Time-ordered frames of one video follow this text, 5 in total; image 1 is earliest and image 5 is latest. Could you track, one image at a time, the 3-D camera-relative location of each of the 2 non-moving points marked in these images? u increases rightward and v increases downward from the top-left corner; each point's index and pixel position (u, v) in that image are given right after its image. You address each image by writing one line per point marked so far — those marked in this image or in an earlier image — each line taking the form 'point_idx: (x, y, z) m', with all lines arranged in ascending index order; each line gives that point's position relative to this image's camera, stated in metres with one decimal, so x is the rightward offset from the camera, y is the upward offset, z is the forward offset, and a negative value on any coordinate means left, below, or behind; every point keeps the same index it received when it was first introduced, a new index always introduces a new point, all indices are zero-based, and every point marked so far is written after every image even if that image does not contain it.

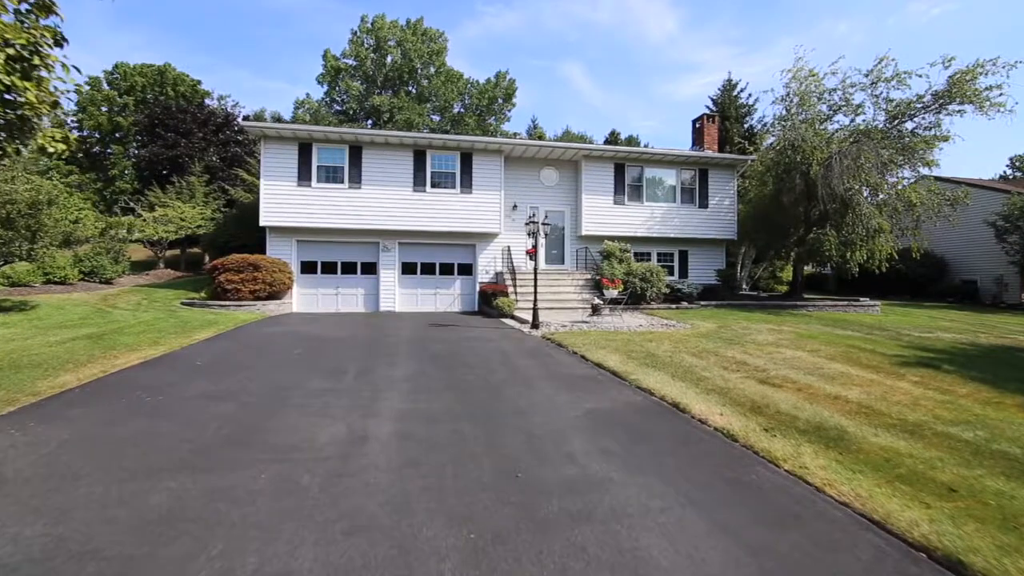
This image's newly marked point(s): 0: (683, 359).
0: (+2.5, -1.1, +7.6) m
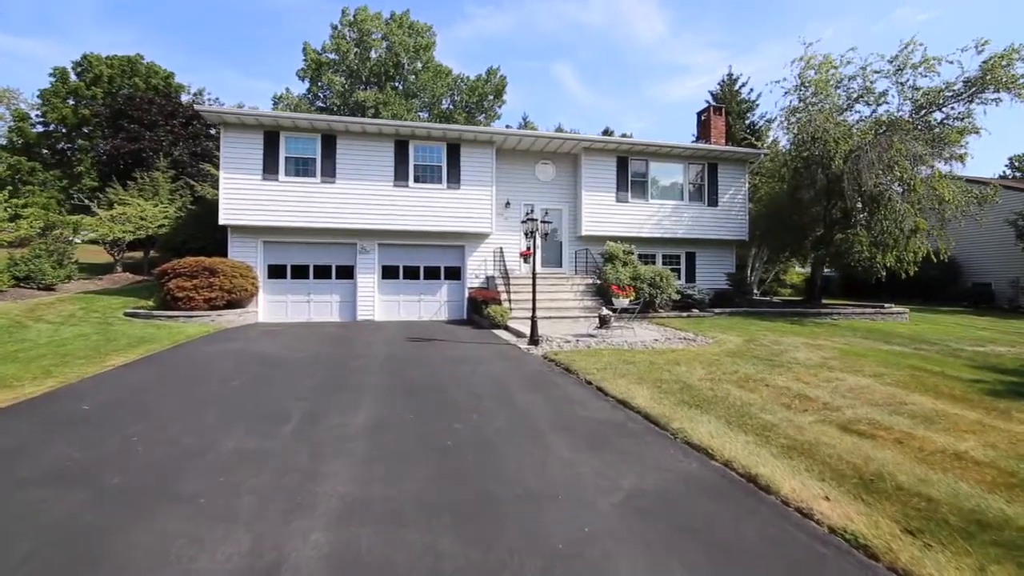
0: (+2.5, -1.2, +5.9) m
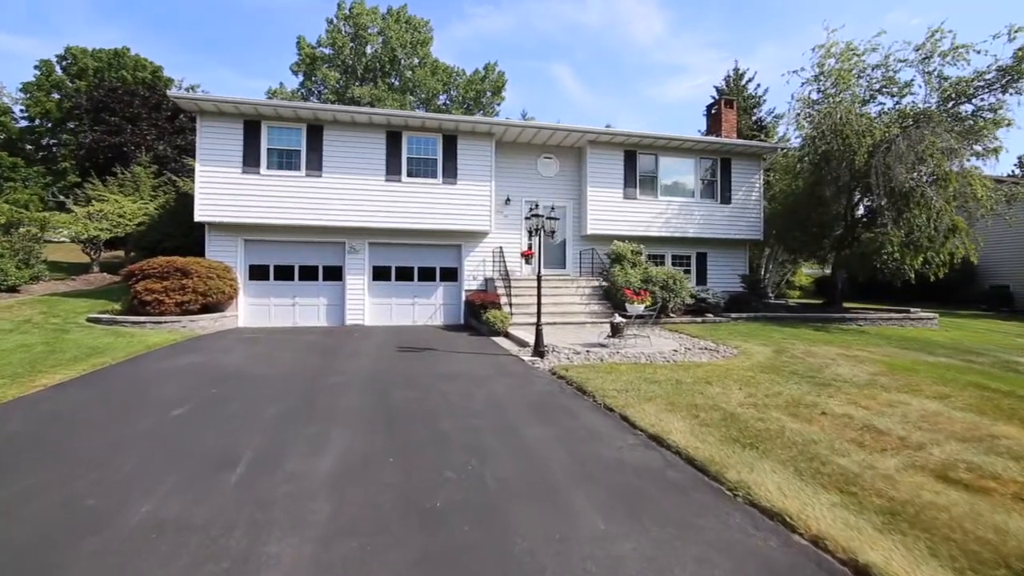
0: (+2.6, -1.3, +4.9) m
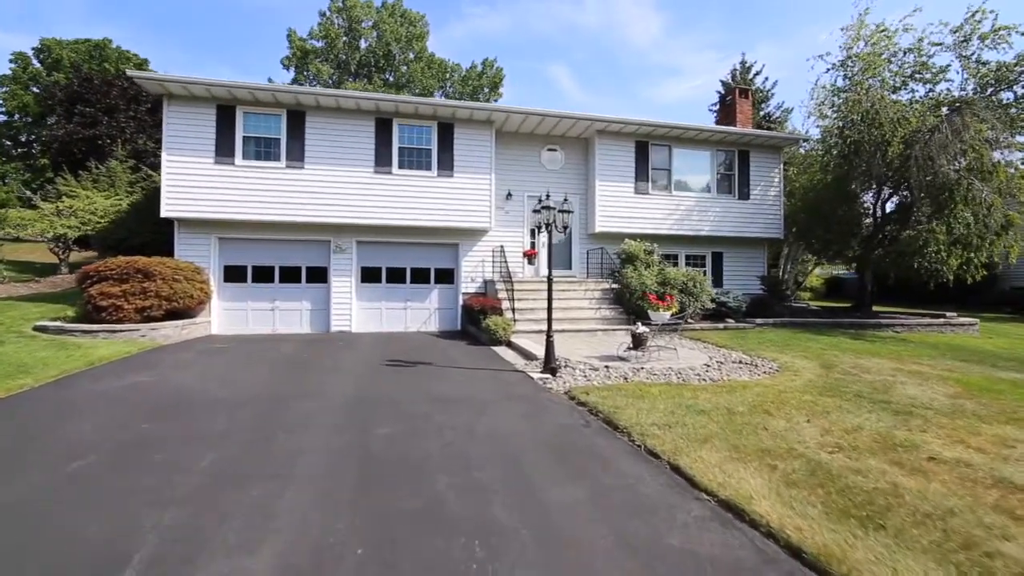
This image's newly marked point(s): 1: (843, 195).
0: (+2.7, -1.4, +3.6) m
1: (+8.9, +2.5, +13.7) m
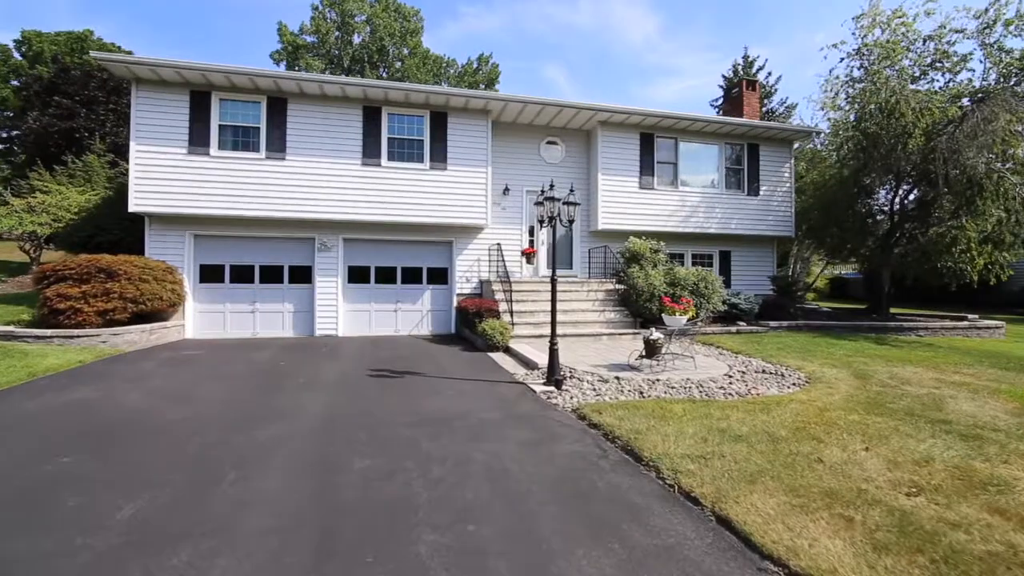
0: (+2.7, -1.4, +2.8) m
1: (+8.9, +2.5, +13.0) m
